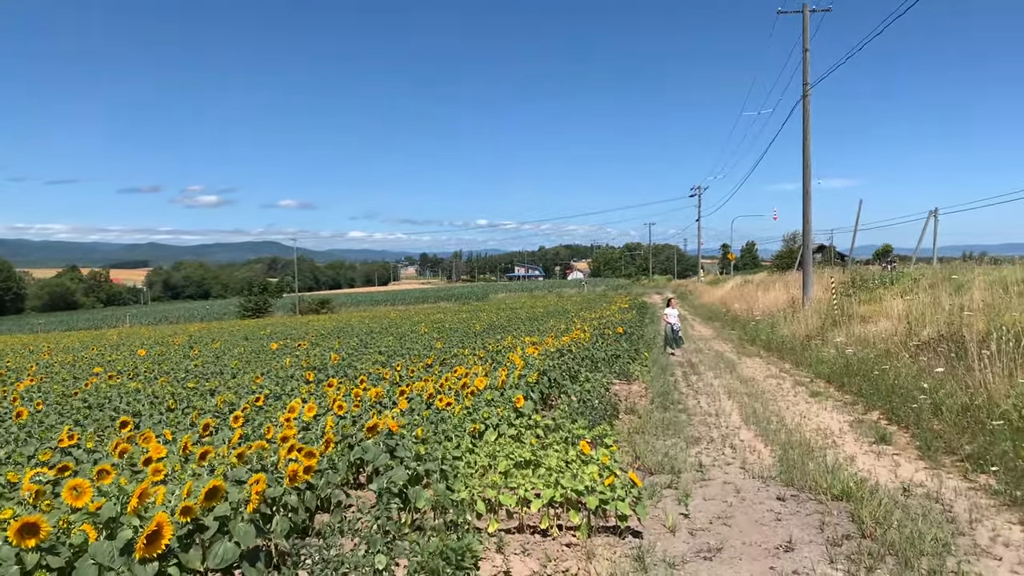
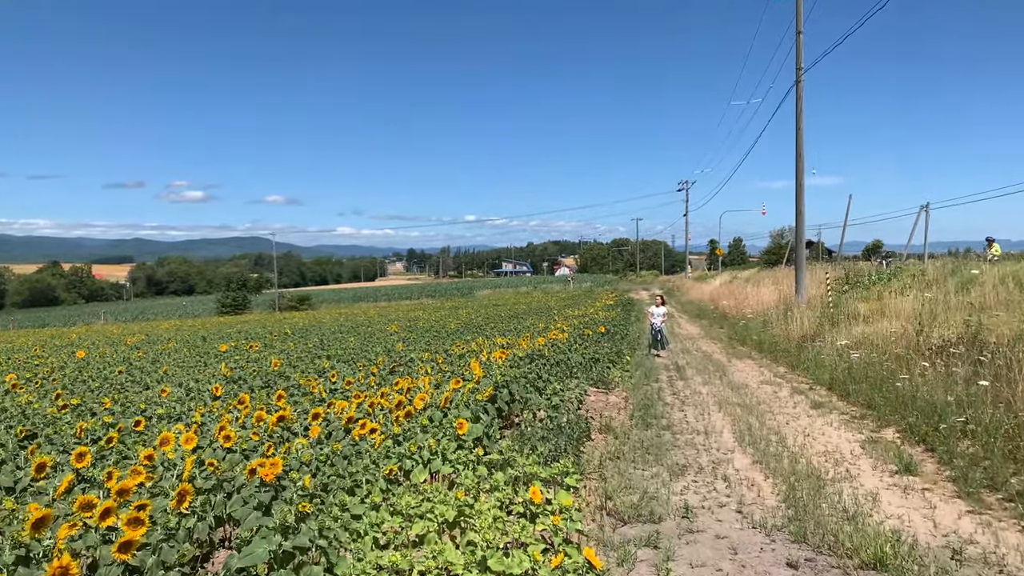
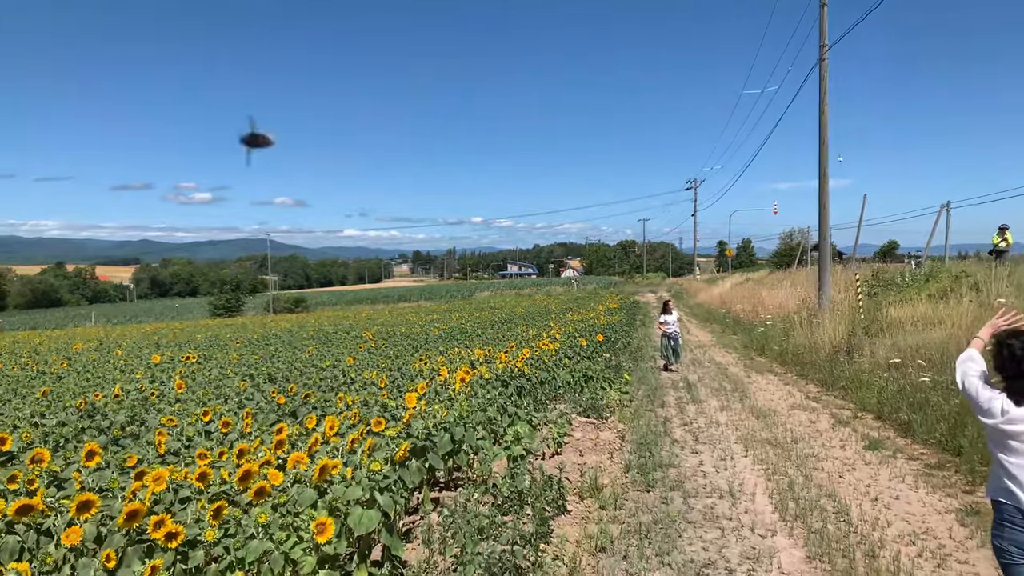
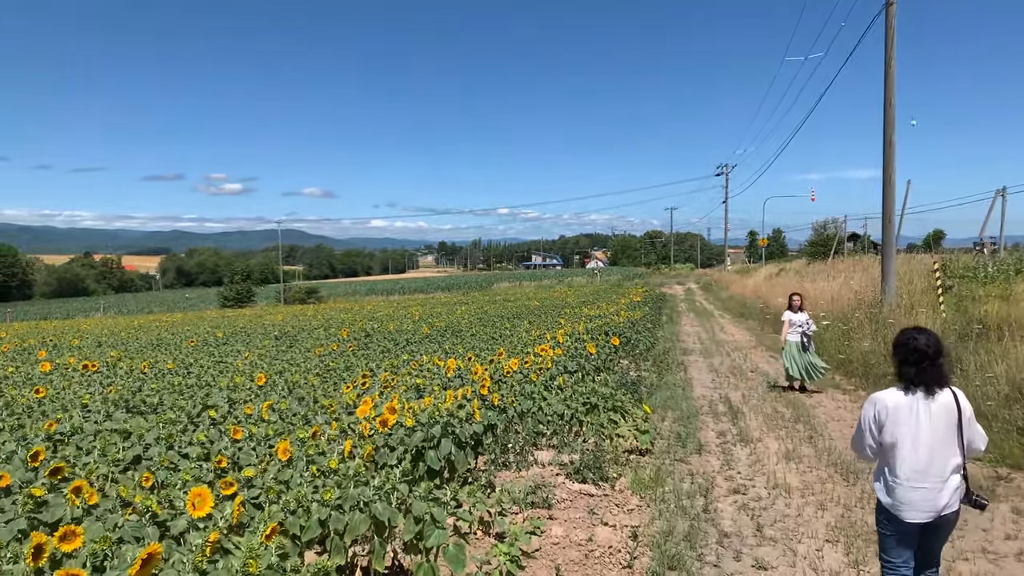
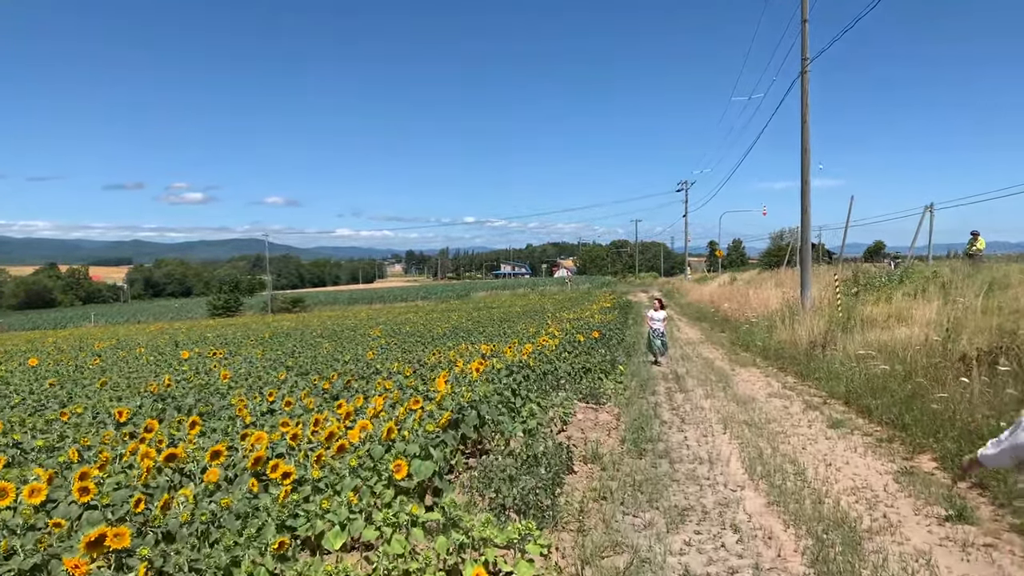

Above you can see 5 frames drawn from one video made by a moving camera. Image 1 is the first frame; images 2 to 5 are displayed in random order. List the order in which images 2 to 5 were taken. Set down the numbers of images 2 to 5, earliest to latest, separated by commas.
2, 5, 3, 4
